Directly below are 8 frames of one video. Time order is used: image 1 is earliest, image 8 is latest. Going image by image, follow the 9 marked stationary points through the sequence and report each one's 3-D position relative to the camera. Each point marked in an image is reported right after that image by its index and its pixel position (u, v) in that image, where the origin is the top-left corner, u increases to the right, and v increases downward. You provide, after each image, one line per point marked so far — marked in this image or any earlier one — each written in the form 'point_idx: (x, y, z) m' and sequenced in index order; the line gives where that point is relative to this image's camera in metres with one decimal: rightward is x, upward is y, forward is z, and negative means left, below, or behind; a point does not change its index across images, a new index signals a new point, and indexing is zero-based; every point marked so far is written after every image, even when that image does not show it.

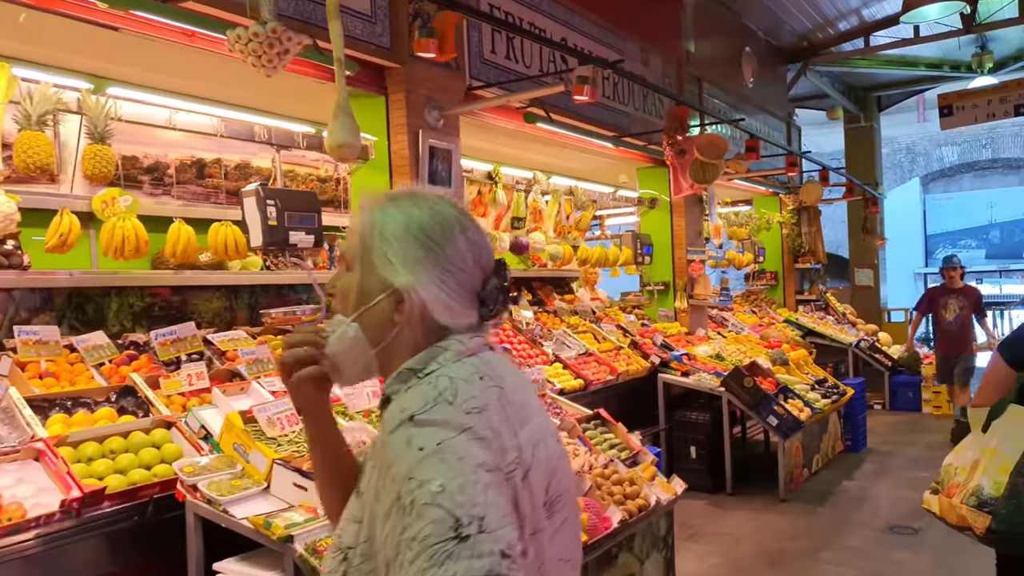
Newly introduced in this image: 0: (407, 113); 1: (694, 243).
0: (-0.6, +0.9, +4.7) m
1: (+1.8, +0.4, +8.3) m
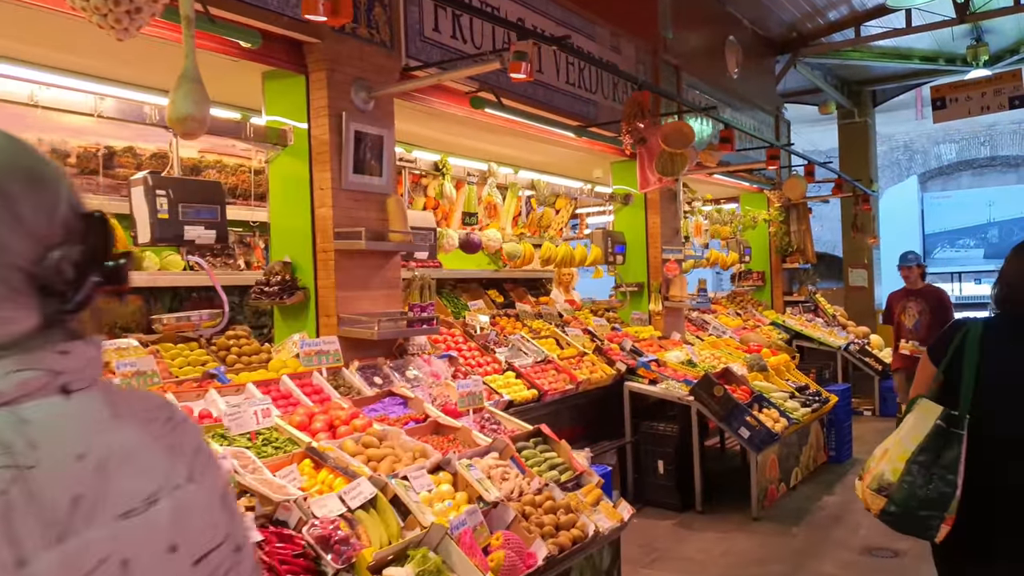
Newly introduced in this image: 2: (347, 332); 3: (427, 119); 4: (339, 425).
0: (-0.9, +0.9, +4.2) m
1: (+1.4, +0.4, +7.8) m
2: (-0.8, -0.2, +4.2) m
3: (-0.5, +1.0, +5.4) m
4: (-0.7, -0.6, +3.5) m
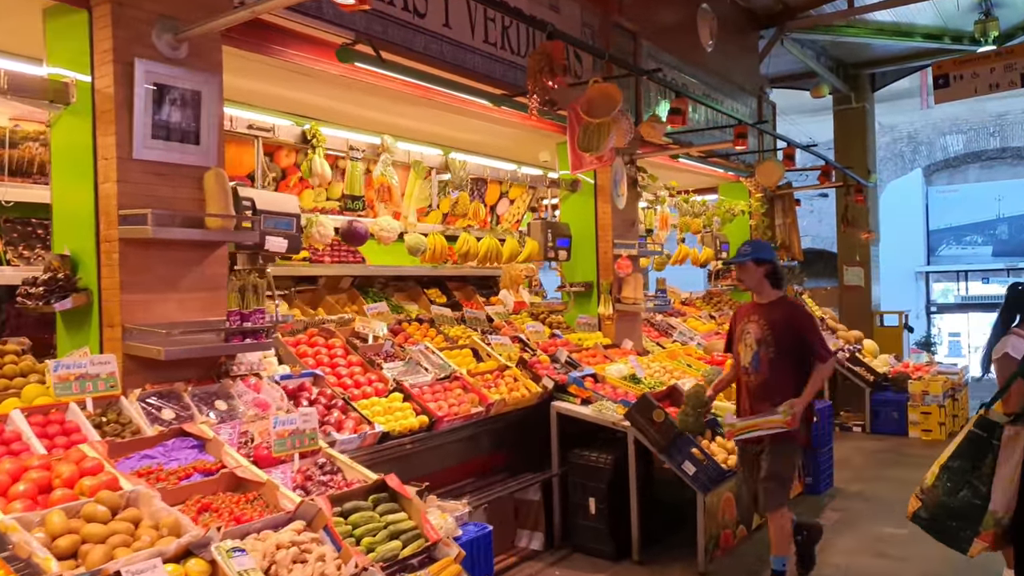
0: (-1.5, +0.9, +3.2) m
1: (+0.9, +0.4, +6.8) m
2: (-1.4, -0.2, +3.1) m
3: (-1.1, +1.0, +4.3) m
4: (-1.3, -0.6, +2.5) m
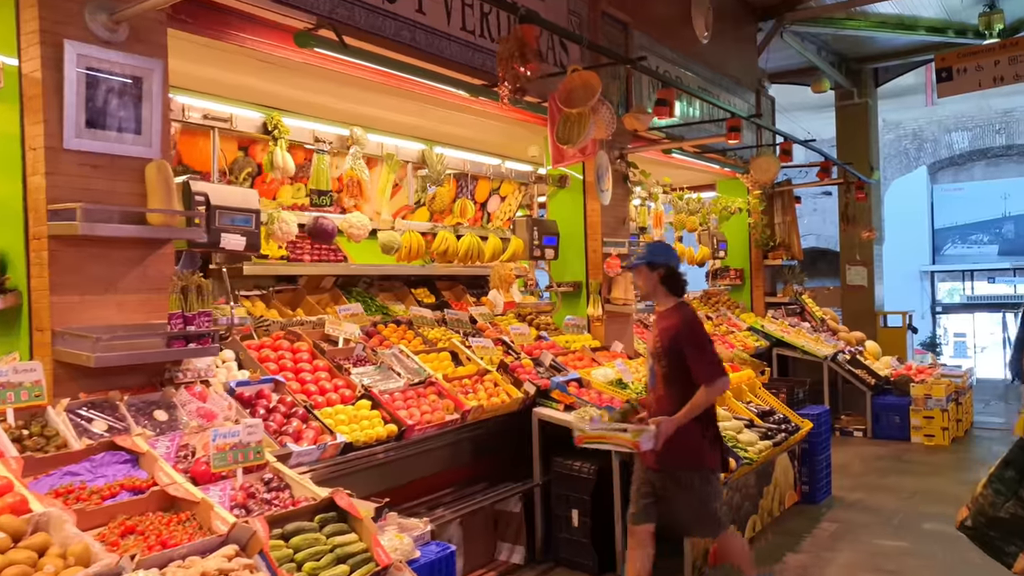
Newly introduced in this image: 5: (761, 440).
0: (-1.6, +0.9, +2.9) m
1: (+0.8, +0.4, +6.5) m
2: (-1.5, -0.2, +2.9) m
3: (-1.2, +1.0, +4.1) m
4: (-1.4, -0.6, +2.2) m
5: (+1.5, -0.9, +5.0) m
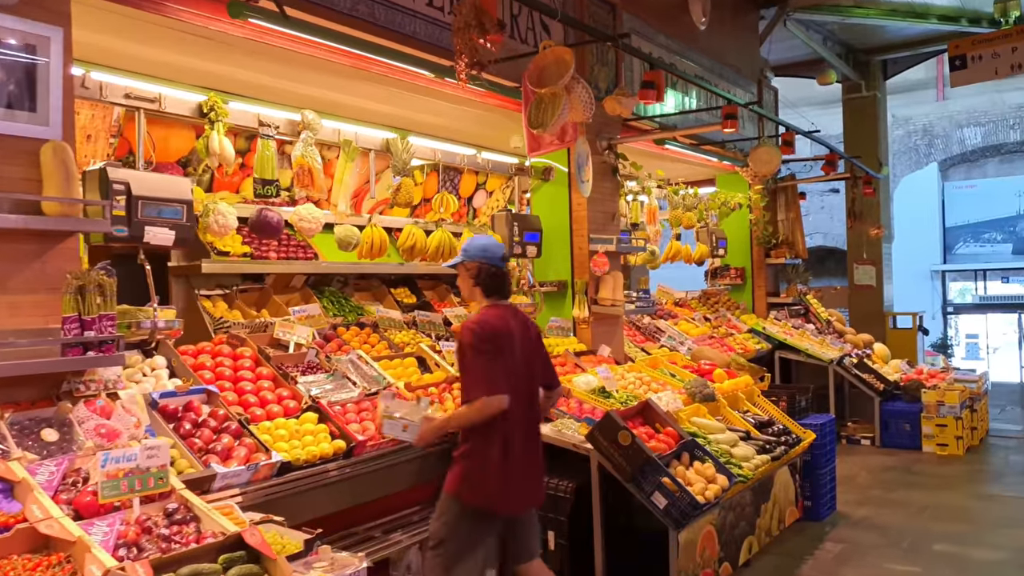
0: (-1.7, +0.9, +2.5) m
1: (+0.7, +0.4, +6.1) m
2: (-1.7, -0.2, +2.5) m
3: (-1.4, +1.0, +3.7) m
4: (-1.6, -0.6, +1.8) m
5: (+1.3, -0.9, +4.6) m
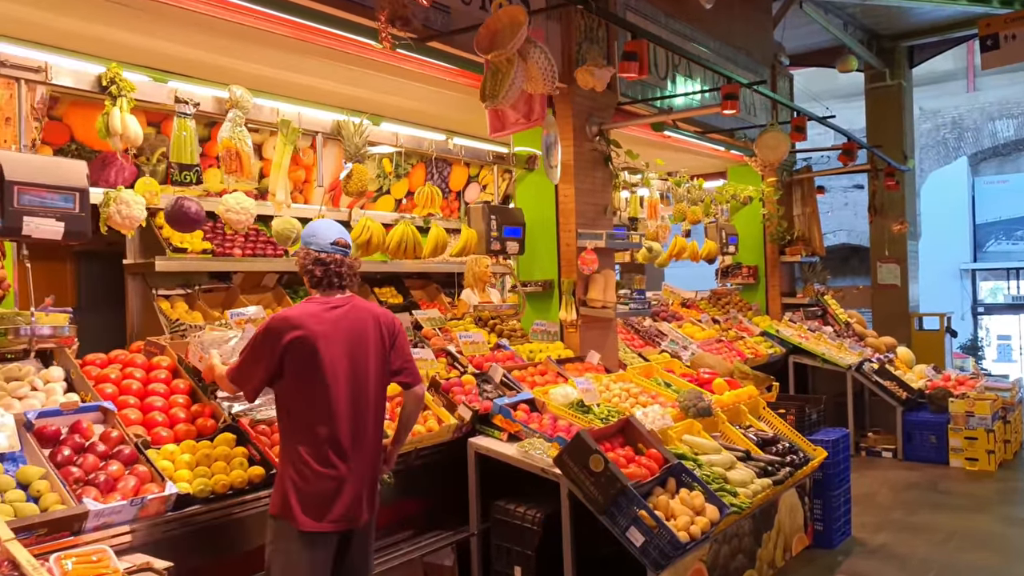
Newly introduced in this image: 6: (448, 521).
0: (-2.0, +0.9, +2.1) m
1: (+0.5, +0.4, +5.5) m
2: (-1.9, -0.2, +2.0) m
3: (-1.5, +1.0, +3.2) m
4: (-1.8, -0.6, +1.3) m
5: (+1.1, -0.9, +4.0) m
6: (-0.3, -1.1, +4.0) m
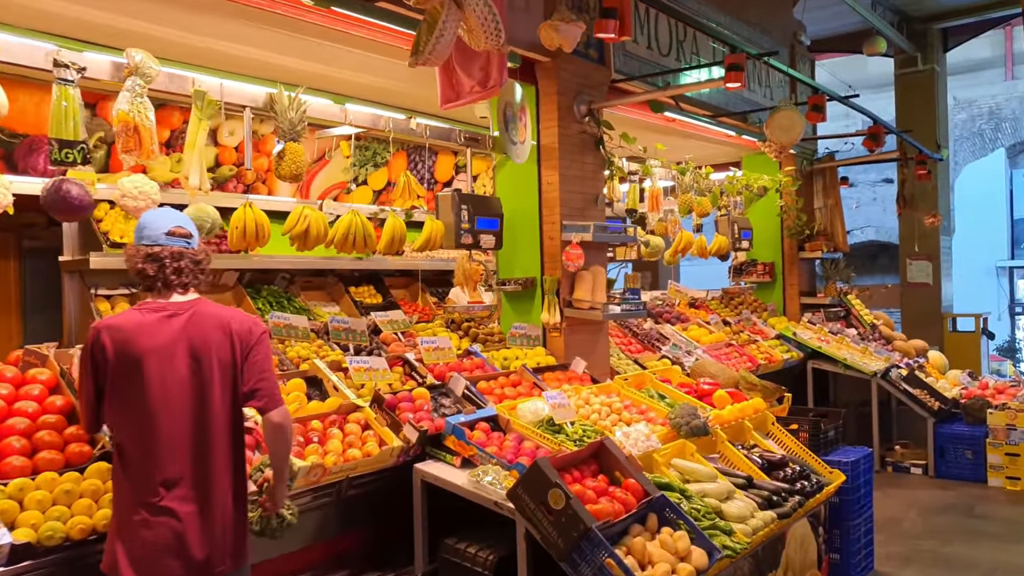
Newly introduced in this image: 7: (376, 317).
0: (-2.2, +0.9, +1.5) m
1: (+0.4, +0.4, +4.9) m
2: (-2.1, -0.2, +1.5) m
3: (-1.7, +1.0, +2.7) m
4: (-2.1, -0.6, +0.8) m
5: (+1.0, -0.9, +3.4) m
6: (-0.5, -1.1, +3.4) m
7: (-0.7, -0.1, +4.4) m
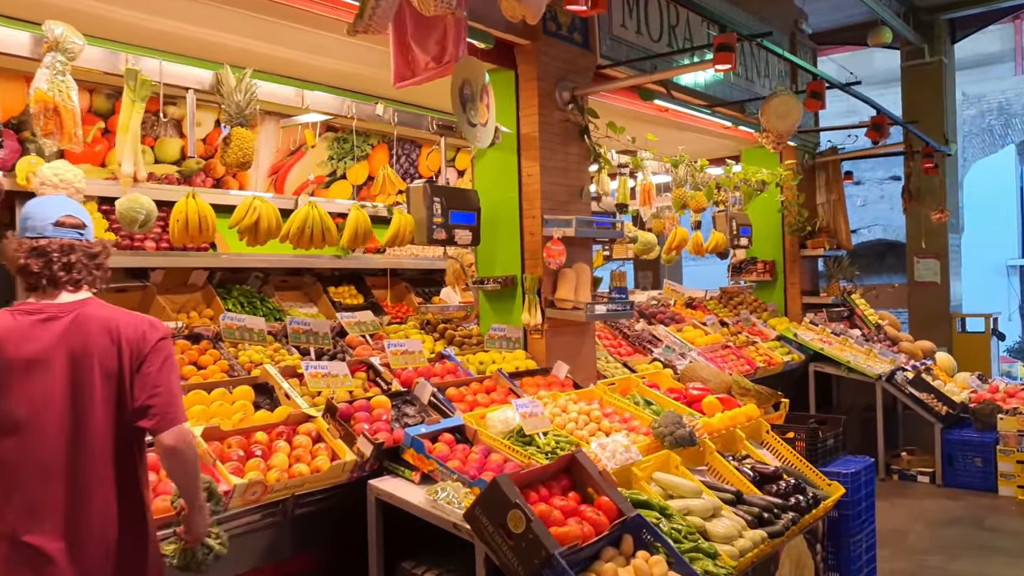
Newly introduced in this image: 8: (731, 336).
0: (-2.3, +0.9, +1.3) m
1: (+0.3, +0.4, +4.6) m
2: (-2.2, -0.2, +1.2) m
3: (-1.9, +1.0, +2.4) m
4: (-2.2, -0.6, +0.5) m
5: (+0.9, -0.9, +3.1) m
6: (-0.6, -1.1, +3.1) m
7: (-0.8, -0.1, +4.1) m
8: (+1.6, -0.4, +6.4) m
